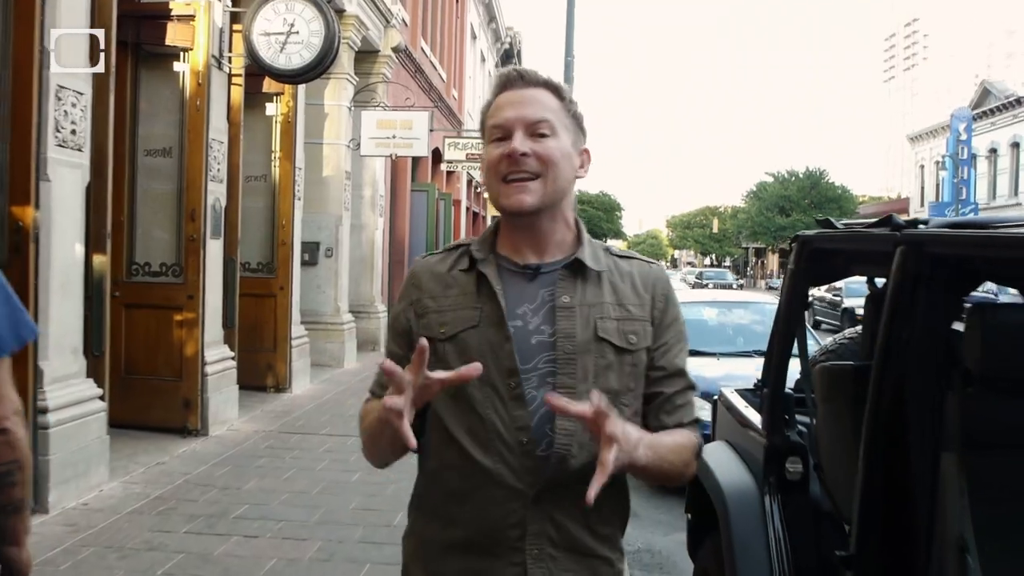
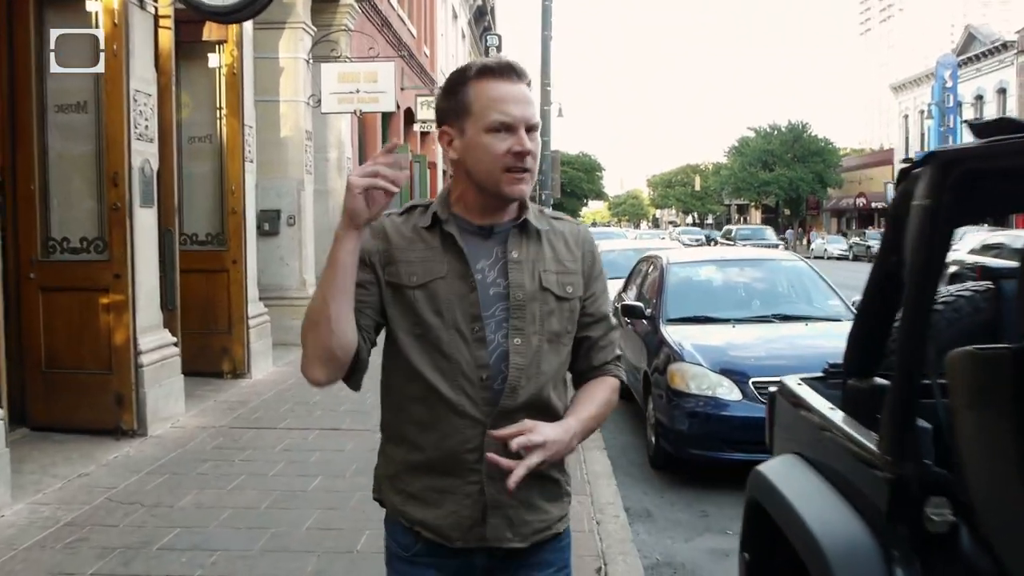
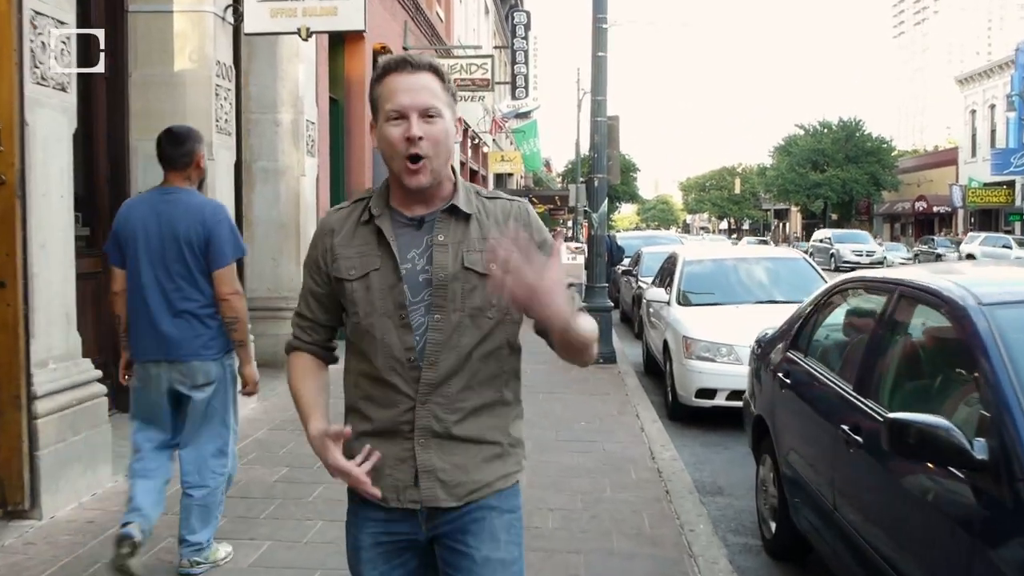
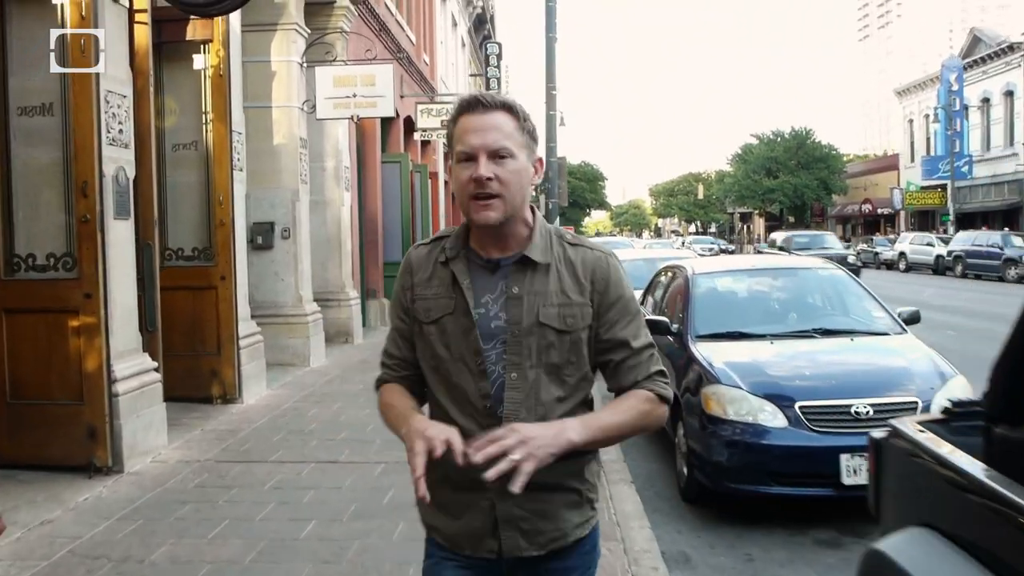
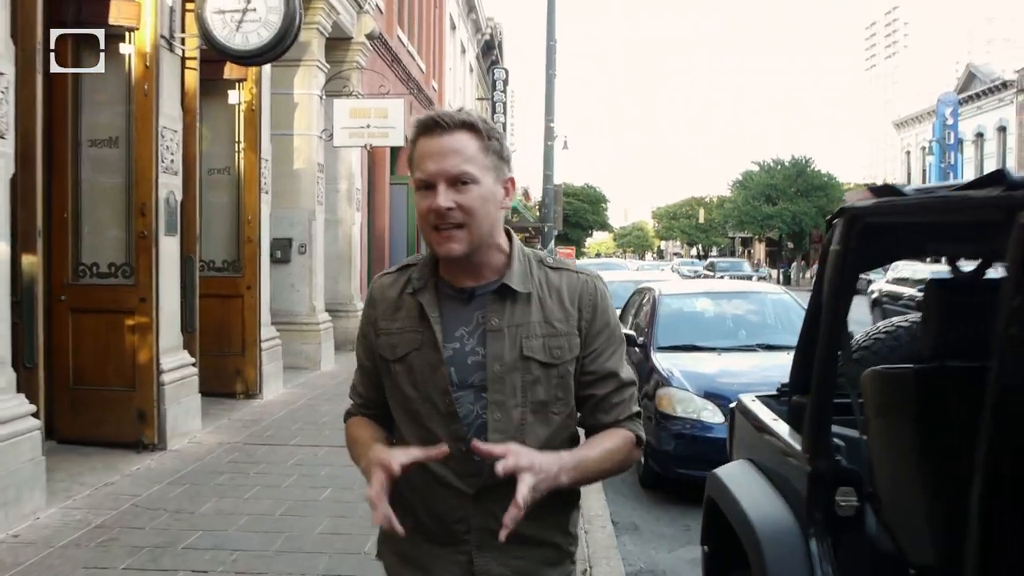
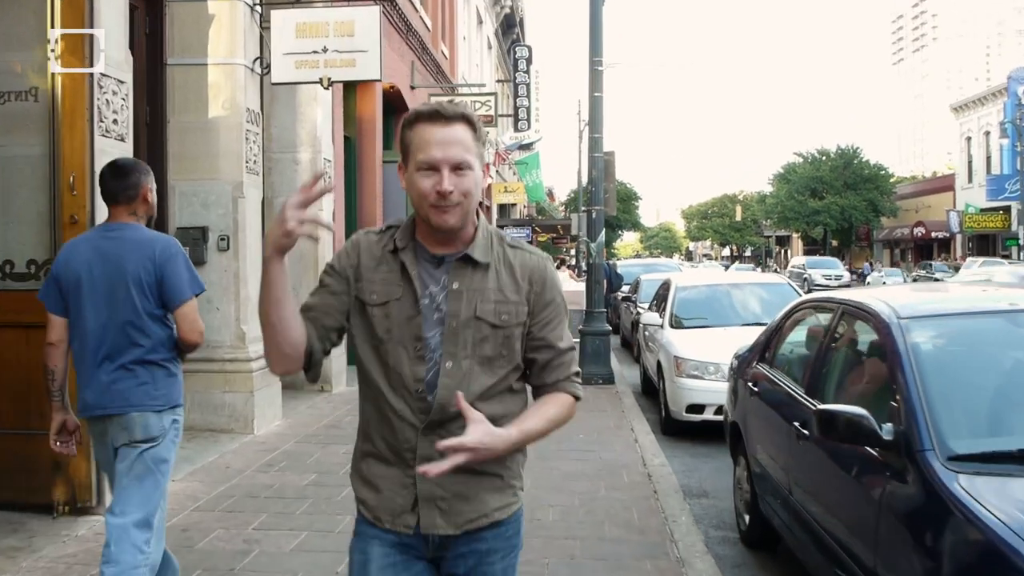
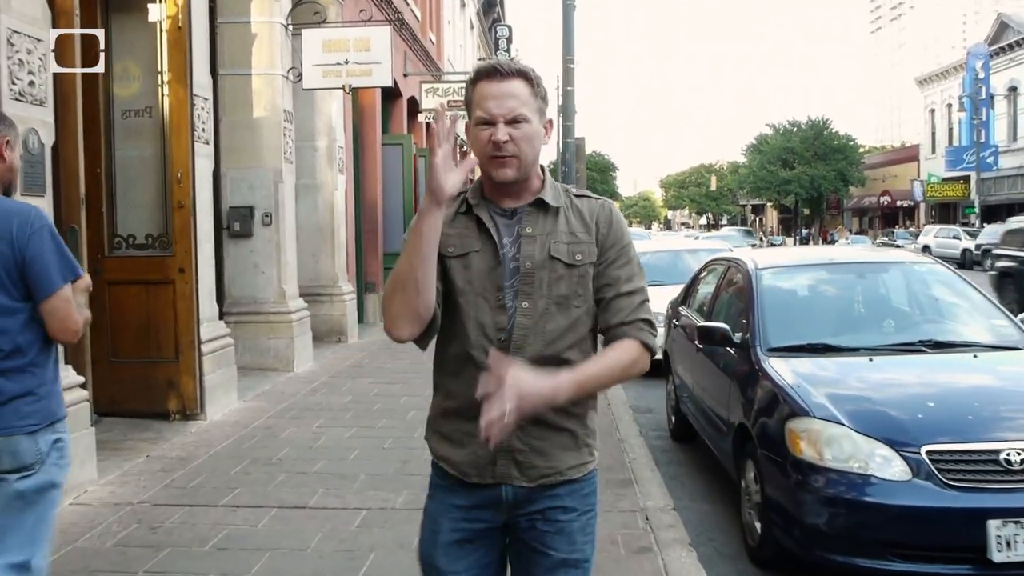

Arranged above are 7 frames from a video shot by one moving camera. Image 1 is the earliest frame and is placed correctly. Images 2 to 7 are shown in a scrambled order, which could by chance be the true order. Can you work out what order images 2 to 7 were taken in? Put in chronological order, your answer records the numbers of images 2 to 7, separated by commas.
5, 2, 4, 7, 6, 3
